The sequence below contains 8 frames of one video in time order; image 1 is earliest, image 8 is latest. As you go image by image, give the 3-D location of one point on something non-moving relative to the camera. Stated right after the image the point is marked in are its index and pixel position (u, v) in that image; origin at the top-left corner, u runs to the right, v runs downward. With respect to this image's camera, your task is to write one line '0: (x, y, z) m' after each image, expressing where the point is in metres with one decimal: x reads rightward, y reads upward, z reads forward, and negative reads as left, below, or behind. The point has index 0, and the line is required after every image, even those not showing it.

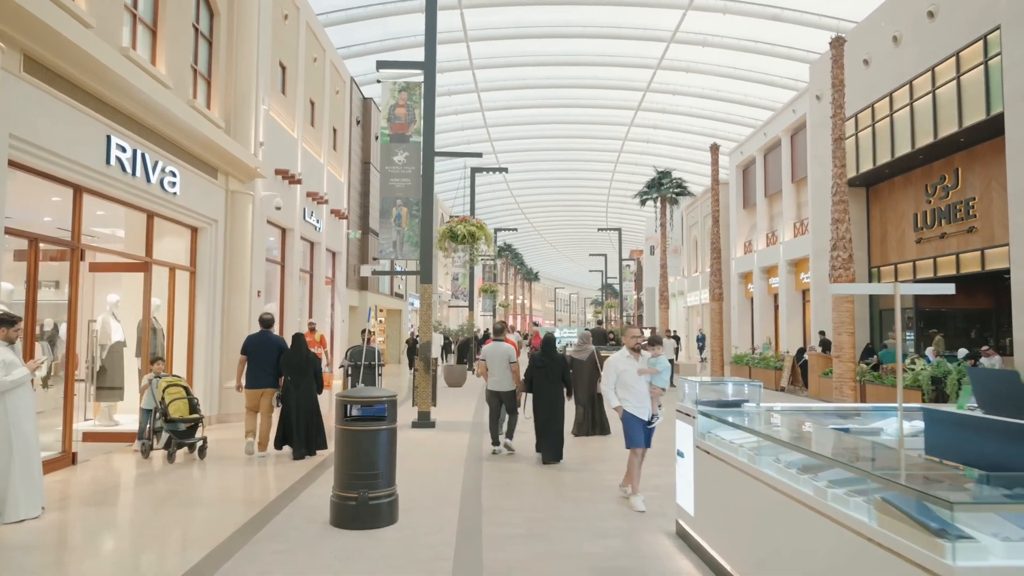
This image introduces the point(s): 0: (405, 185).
0: (-2.0, +1.9, +13.5) m
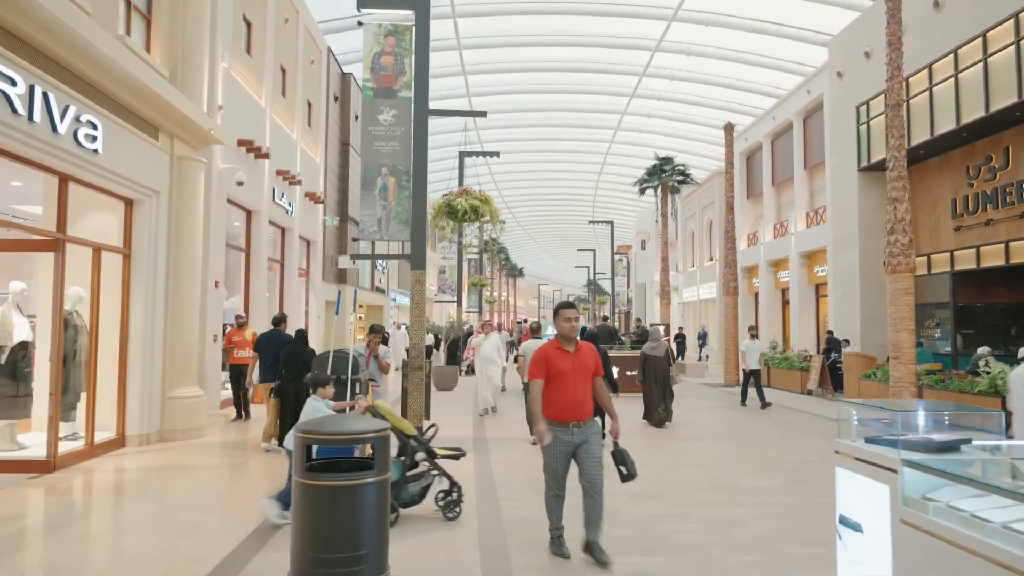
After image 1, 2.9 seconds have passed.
0: (-1.8, +2.1, +11.1) m
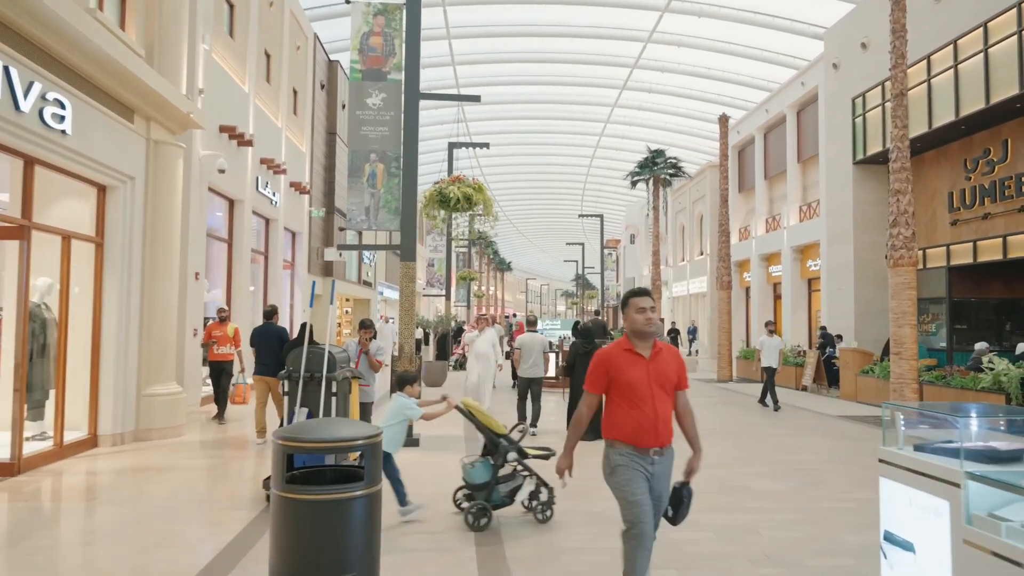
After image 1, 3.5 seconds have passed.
0: (-1.9, +2.2, +10.6) m
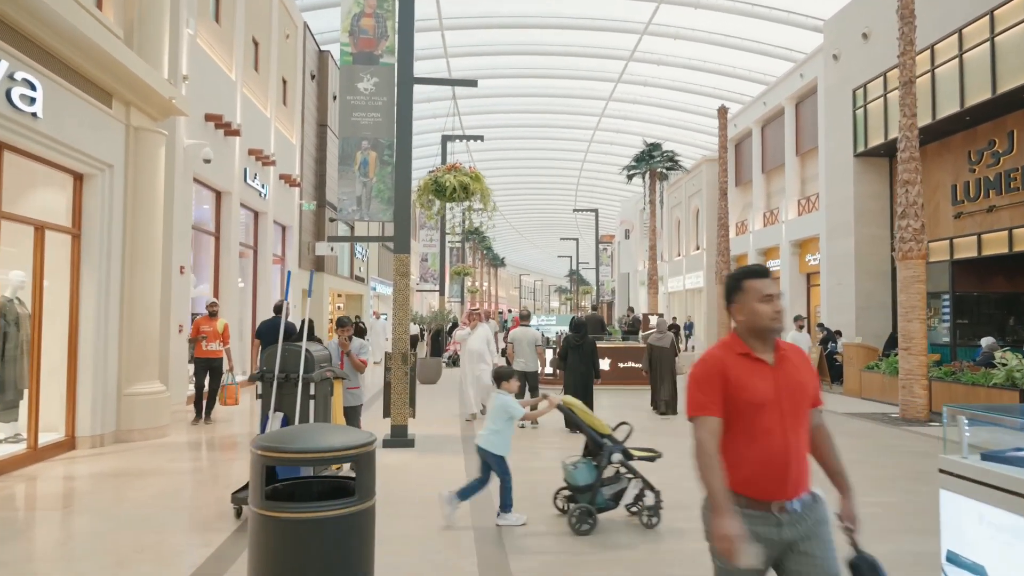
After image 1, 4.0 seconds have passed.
0: (-1.9, +2.3, +10.1) m
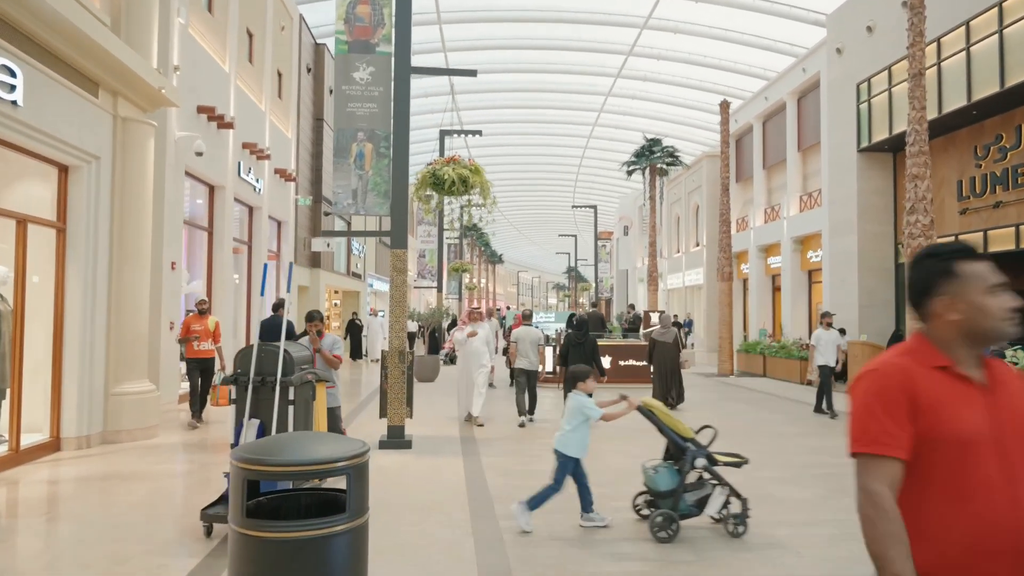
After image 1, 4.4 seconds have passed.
0: (-1.9, +2.3, +9.8) m
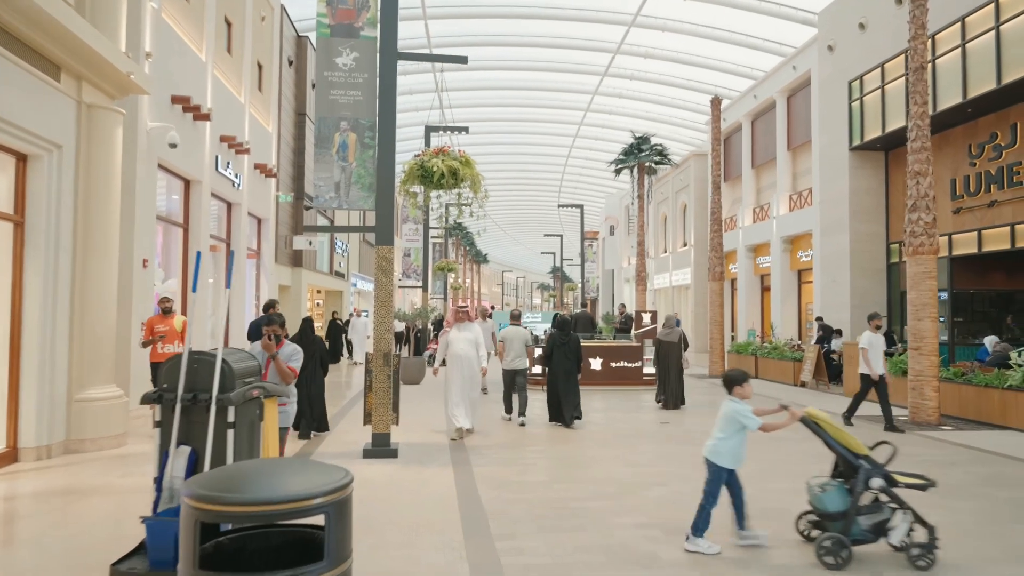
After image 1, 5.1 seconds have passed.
0: (-2.0, +2.4, +9.2) m
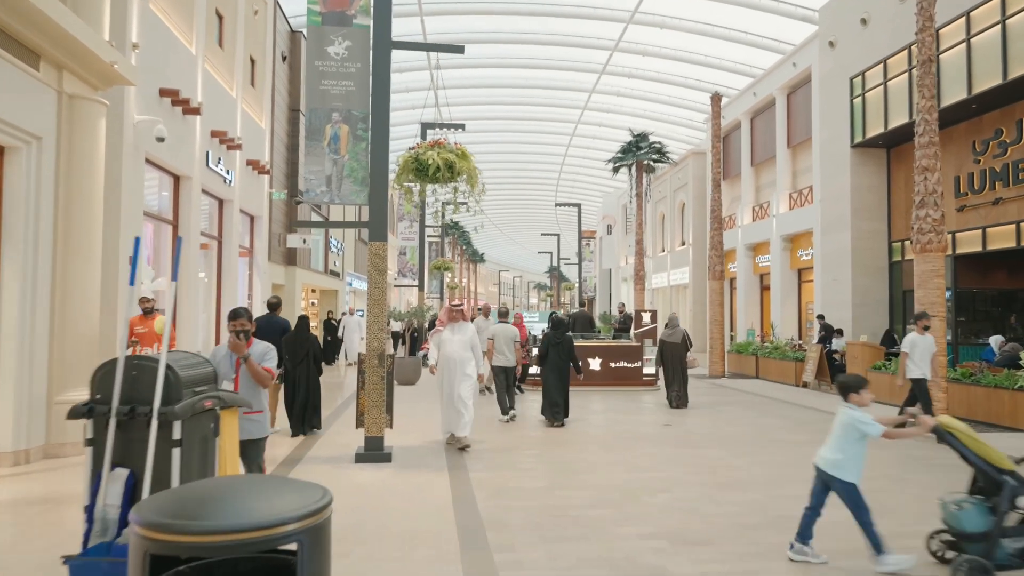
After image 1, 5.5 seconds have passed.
0: (-2.0, +2.4, +8.9) m
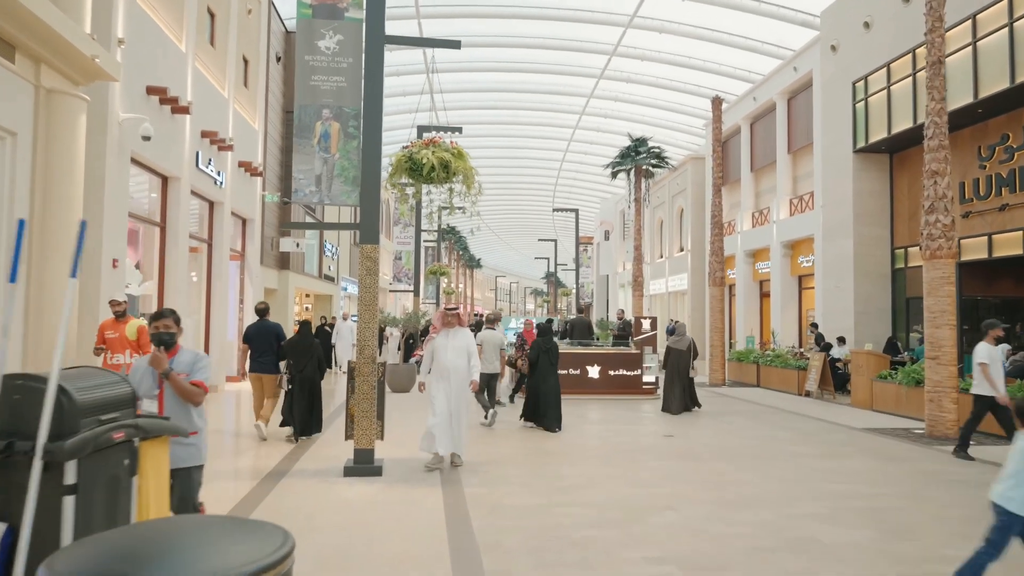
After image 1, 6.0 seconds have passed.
0: (-2.0, +2.3, +8.5) m
